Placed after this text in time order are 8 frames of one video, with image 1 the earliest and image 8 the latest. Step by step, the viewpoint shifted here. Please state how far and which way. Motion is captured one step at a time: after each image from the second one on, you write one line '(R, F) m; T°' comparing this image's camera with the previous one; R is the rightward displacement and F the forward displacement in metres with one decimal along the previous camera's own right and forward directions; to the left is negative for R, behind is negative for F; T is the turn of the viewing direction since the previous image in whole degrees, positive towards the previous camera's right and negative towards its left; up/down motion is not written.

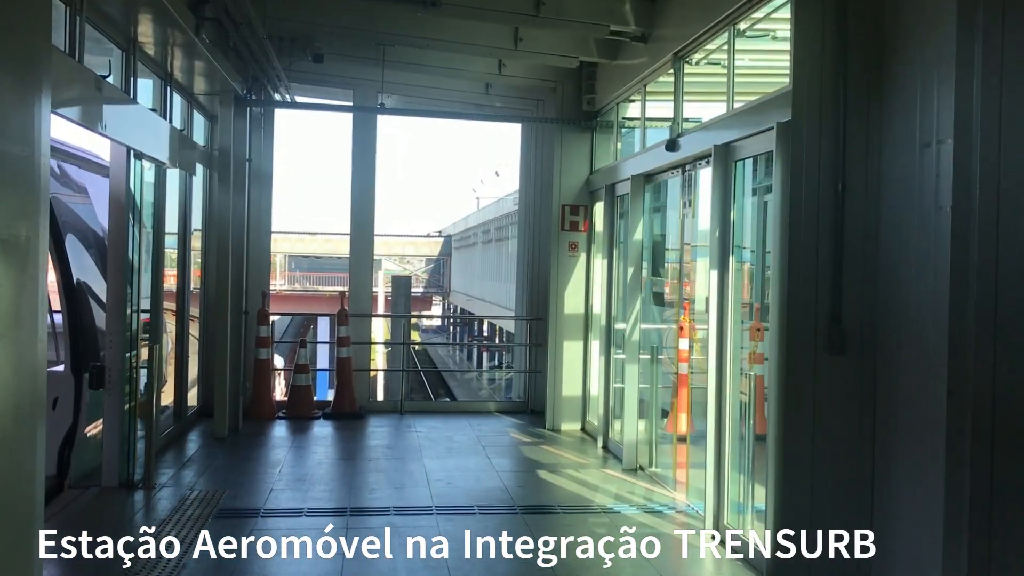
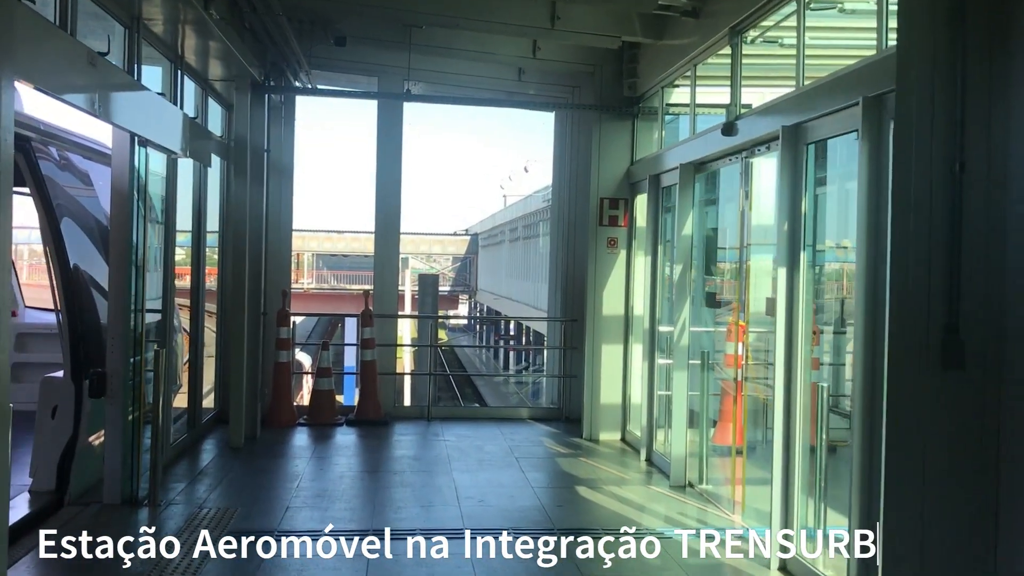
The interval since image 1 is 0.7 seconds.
(-0.1, +0.4) m; -1°
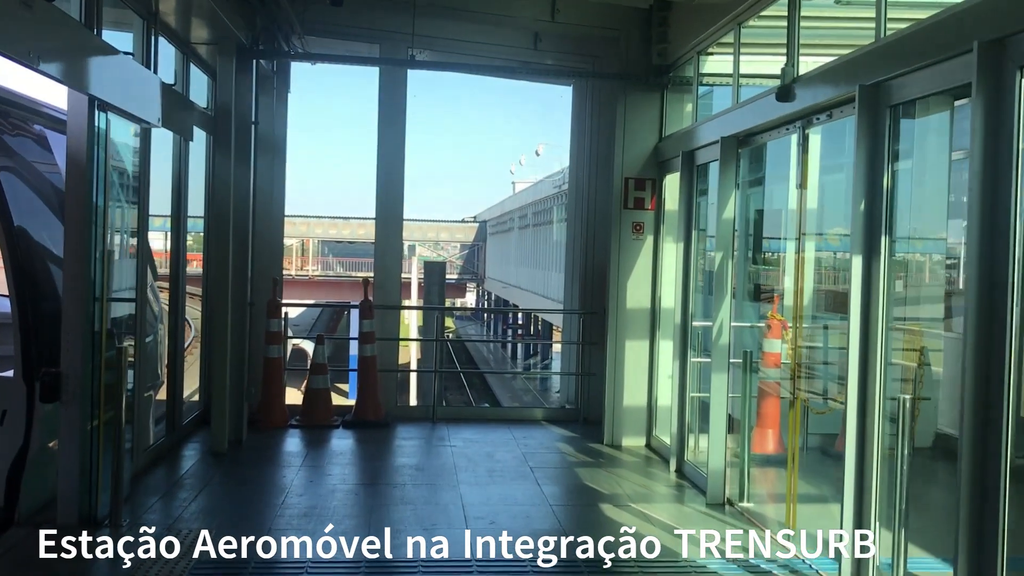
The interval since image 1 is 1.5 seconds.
(0.0, +0.6) m; 0°
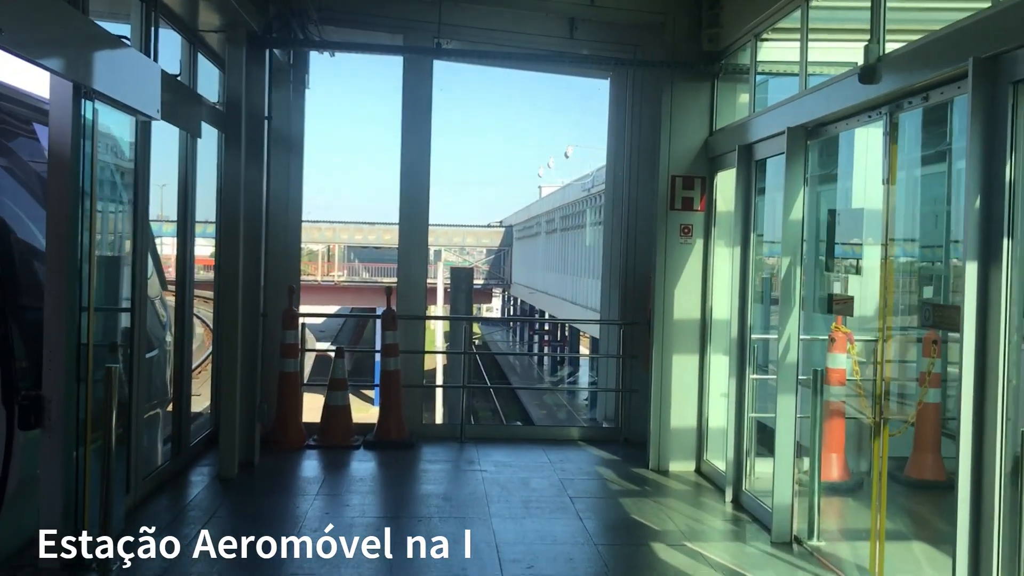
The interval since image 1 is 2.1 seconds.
(-0.1, +0.5) m; -1°
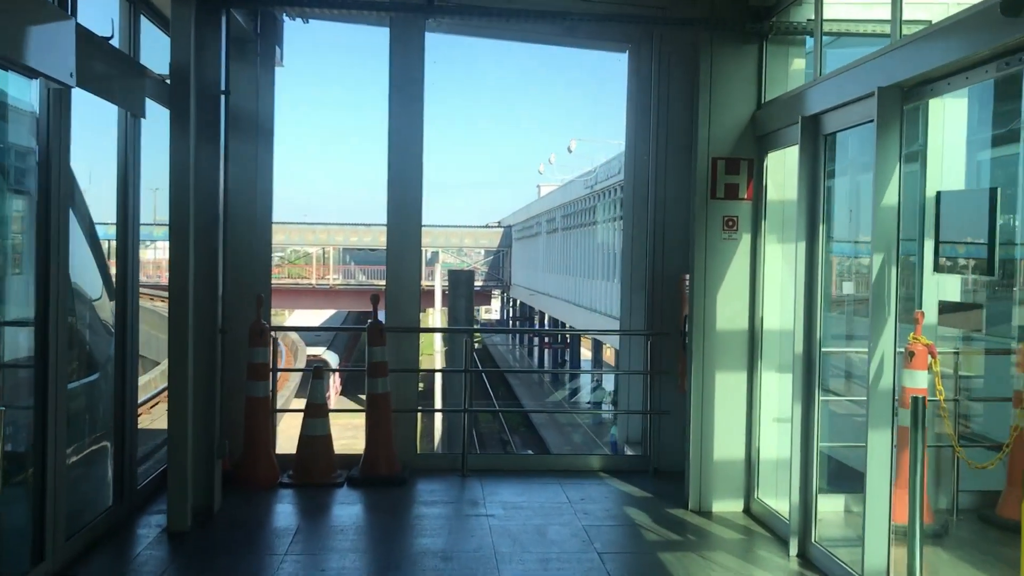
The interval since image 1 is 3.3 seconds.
(0.0, +0.8) m; 0°
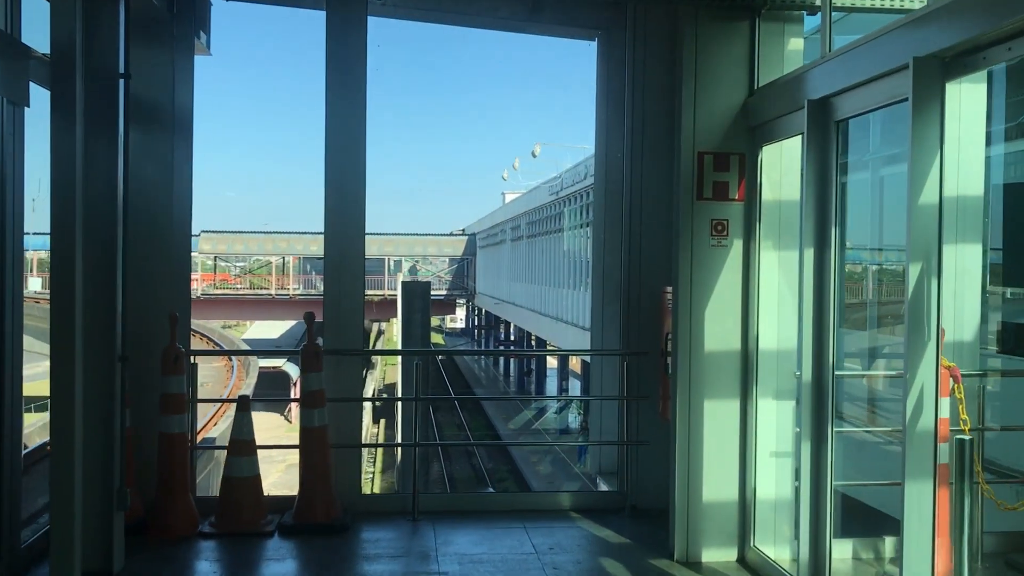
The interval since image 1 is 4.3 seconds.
(0.0, +0.6) m; +2°
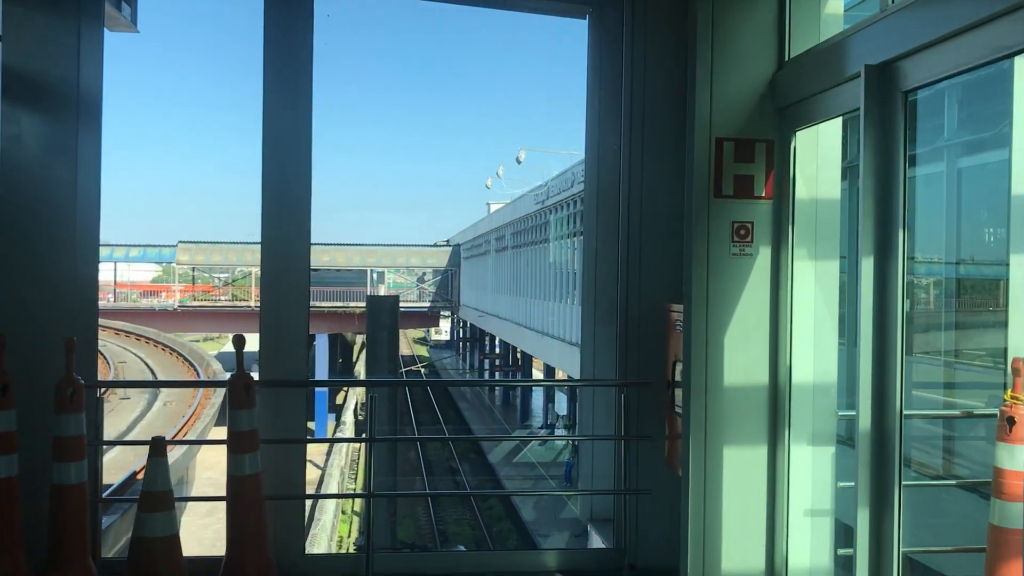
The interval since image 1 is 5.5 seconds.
(0.0, +0.7) m; +1°
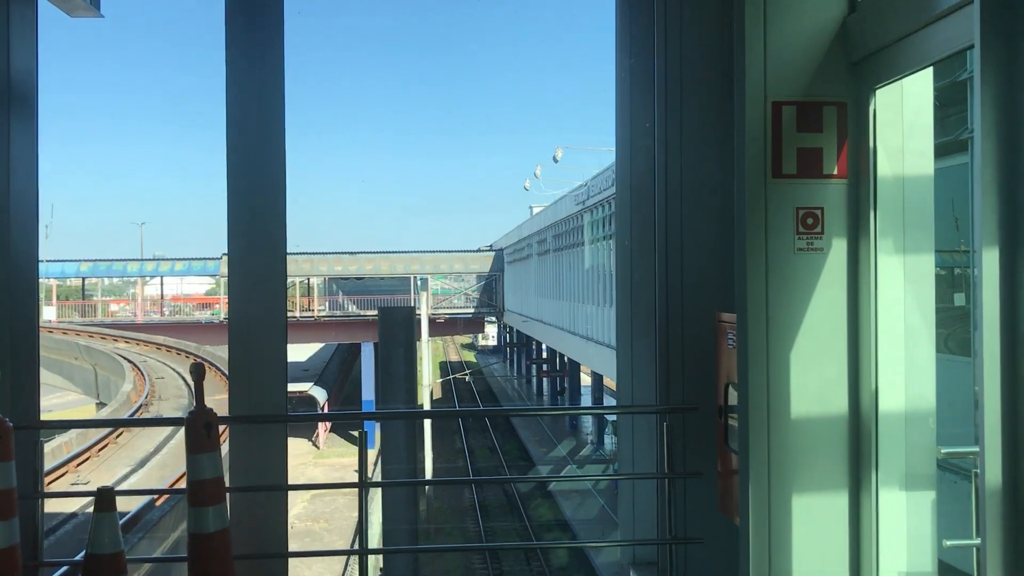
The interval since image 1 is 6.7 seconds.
(+0.1, +0.6) m; -3°
